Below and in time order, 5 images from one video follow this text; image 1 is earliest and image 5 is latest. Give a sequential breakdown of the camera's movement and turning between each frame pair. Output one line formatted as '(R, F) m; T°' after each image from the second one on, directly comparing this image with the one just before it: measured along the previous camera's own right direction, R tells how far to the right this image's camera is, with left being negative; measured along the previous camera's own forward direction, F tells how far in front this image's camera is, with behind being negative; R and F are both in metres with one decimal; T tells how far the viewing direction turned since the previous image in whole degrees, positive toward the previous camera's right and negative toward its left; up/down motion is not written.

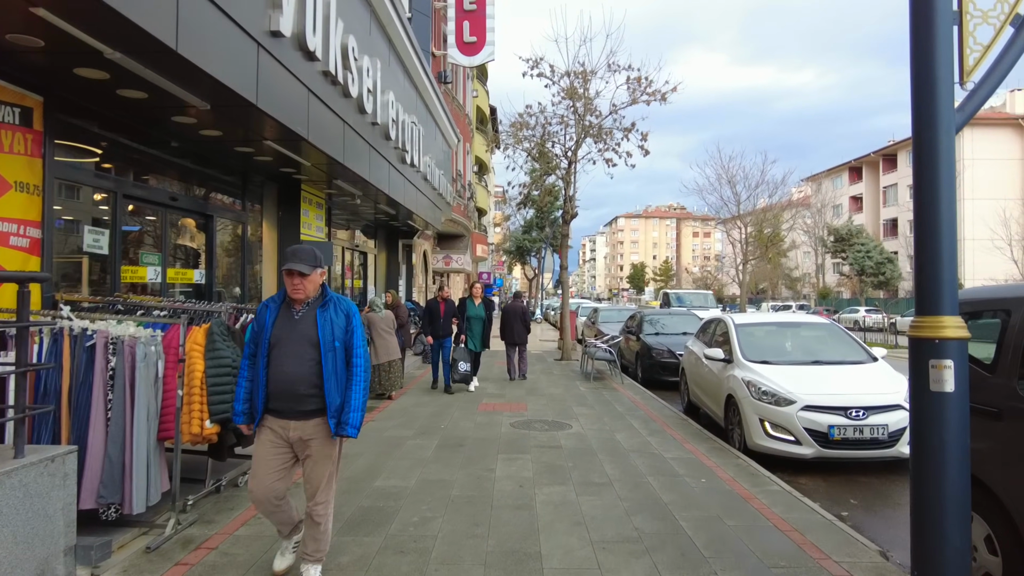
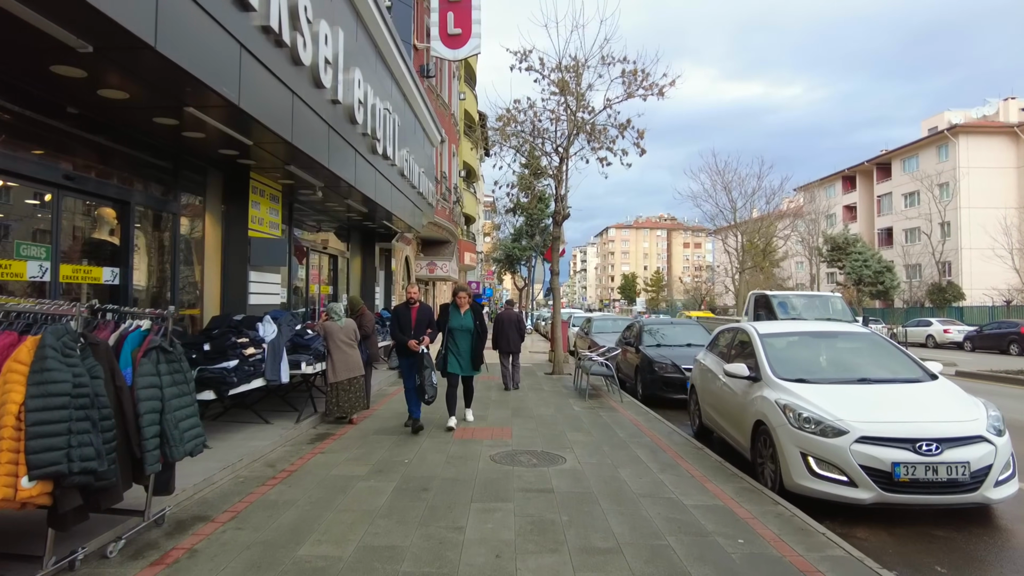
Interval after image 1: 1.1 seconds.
(+0.1, +1.3) m; +1°
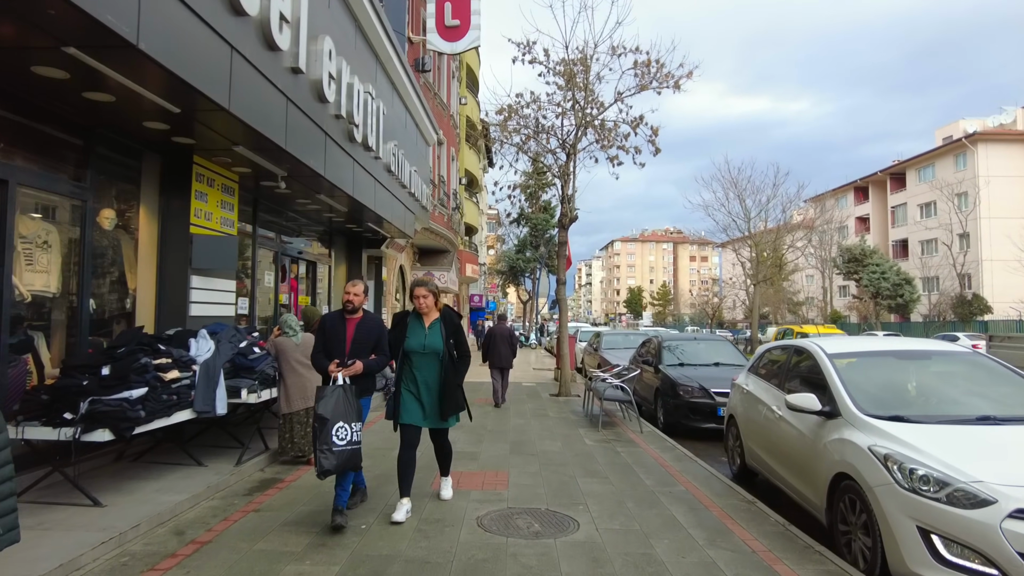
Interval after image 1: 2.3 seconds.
(+0.1, +1.5) m; 0°
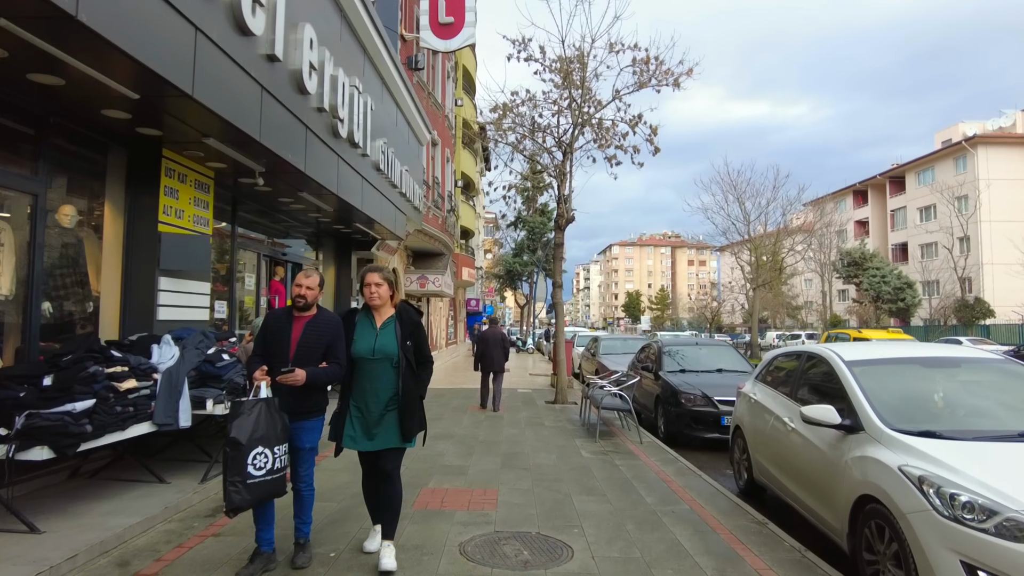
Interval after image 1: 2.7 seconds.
(+0.1, +0.4) m; 0°
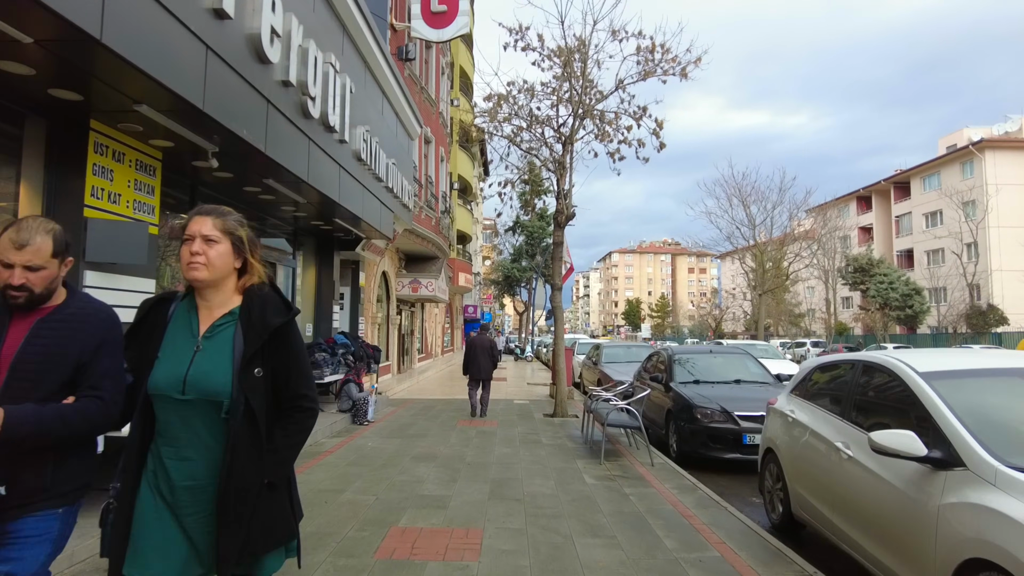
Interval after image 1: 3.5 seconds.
(+0.1, +1.0) m; 0°
